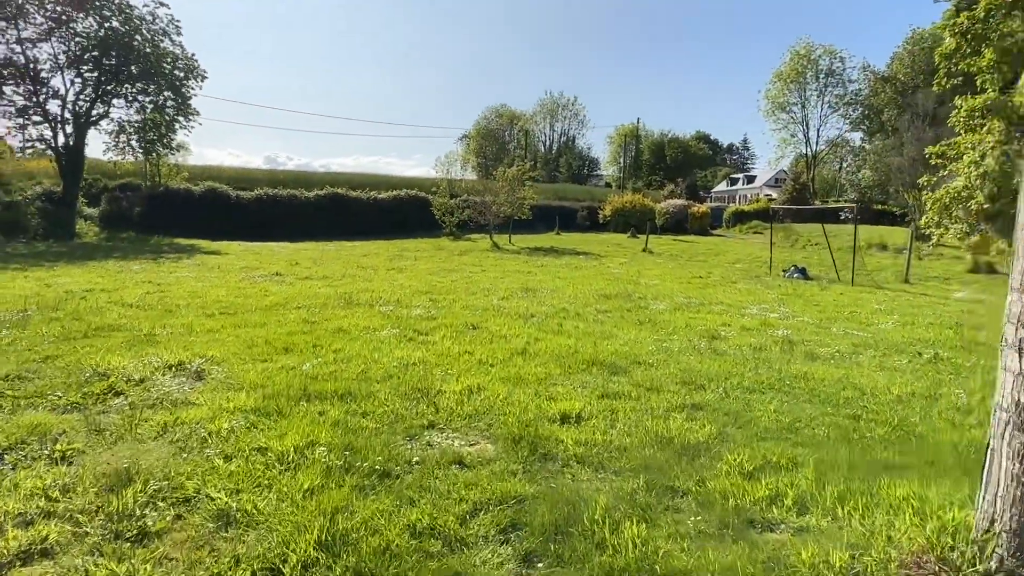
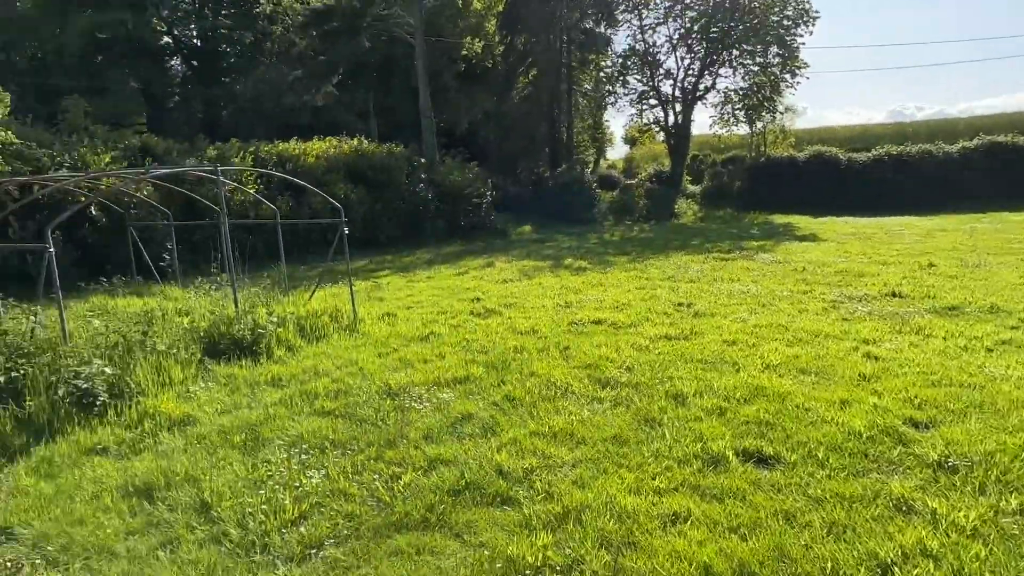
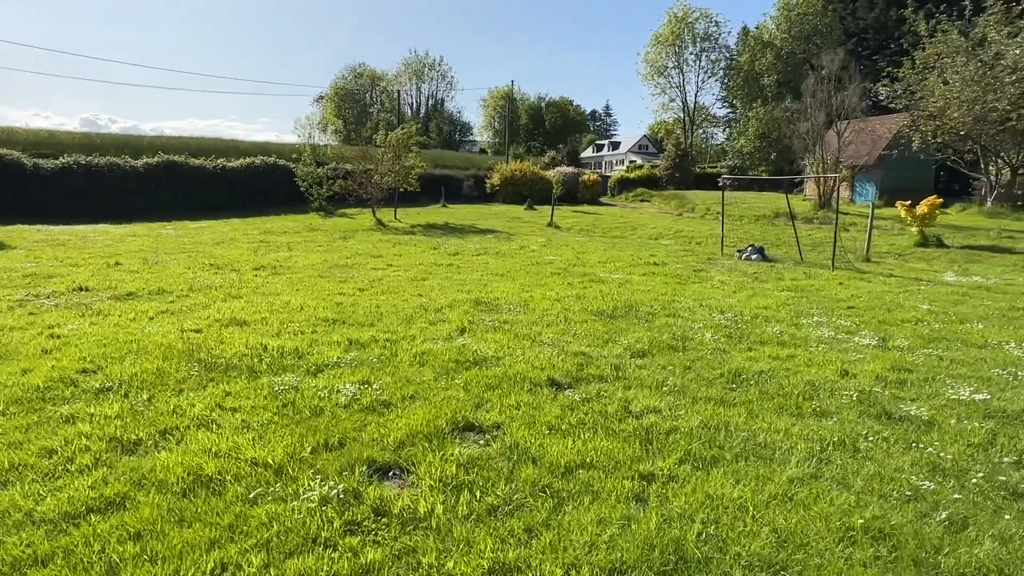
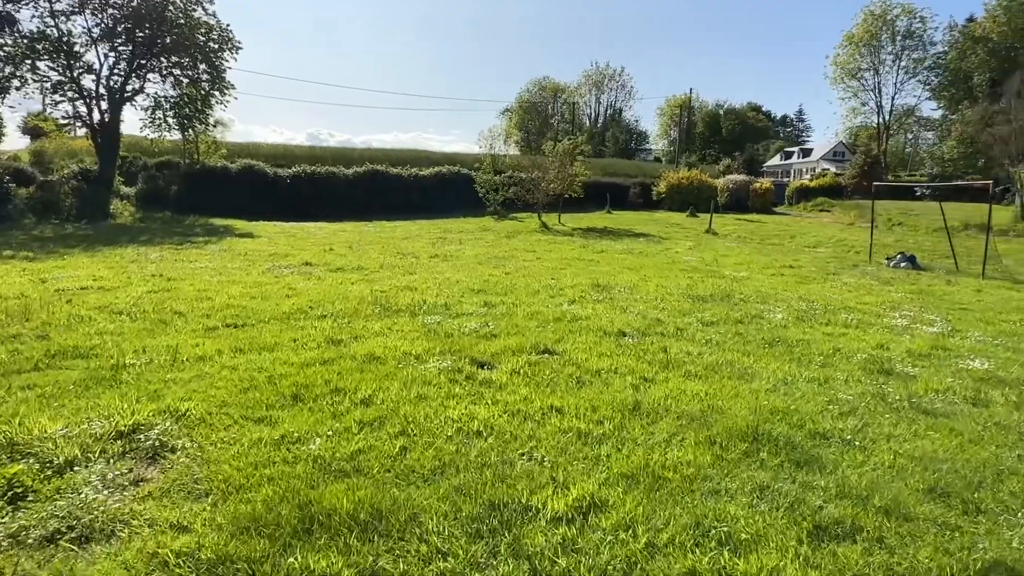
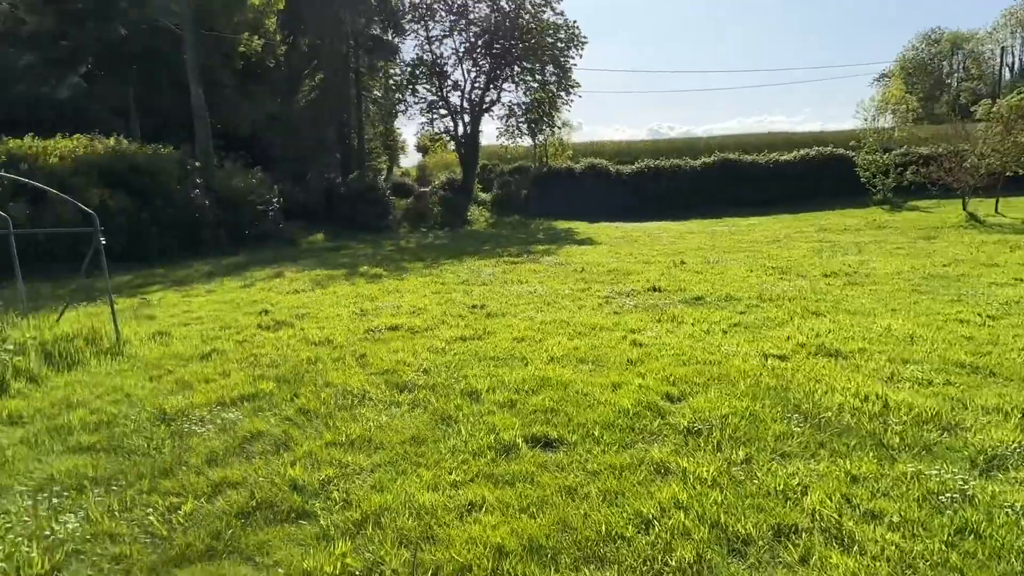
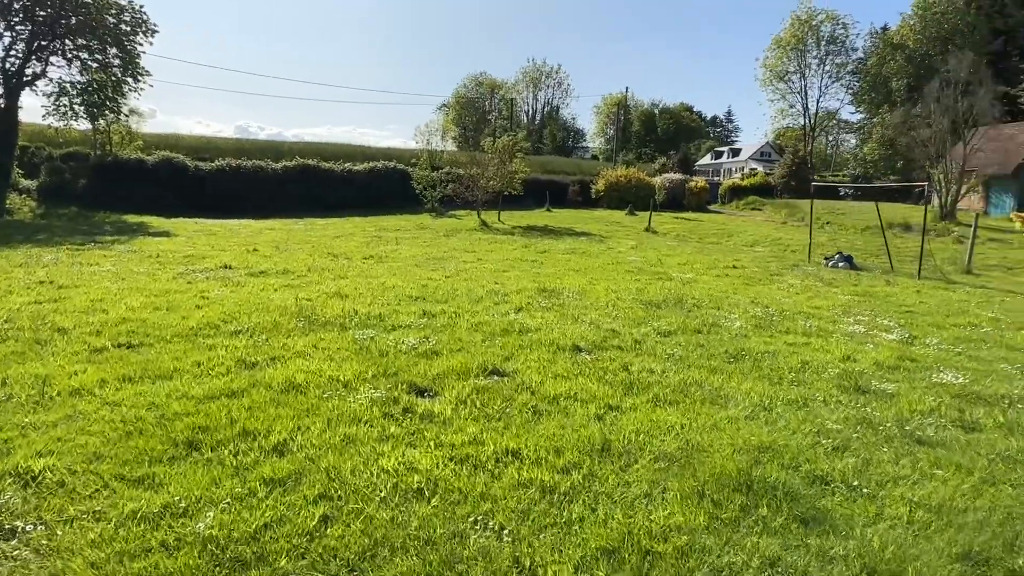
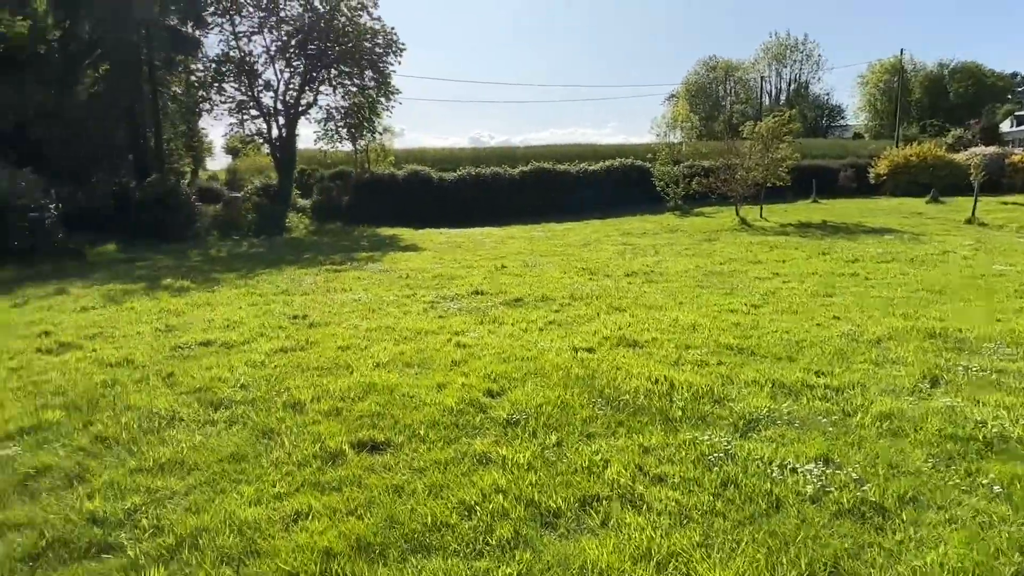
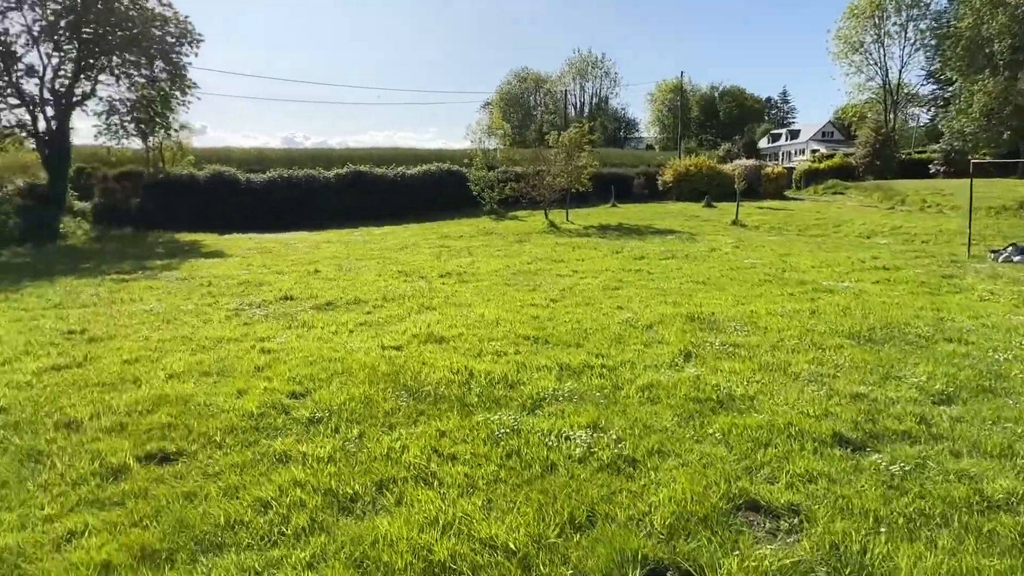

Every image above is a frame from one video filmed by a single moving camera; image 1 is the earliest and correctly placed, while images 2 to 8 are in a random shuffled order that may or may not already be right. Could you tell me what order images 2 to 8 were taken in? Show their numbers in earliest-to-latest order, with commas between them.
4, 6, 3, 8, 7, 5, 2
